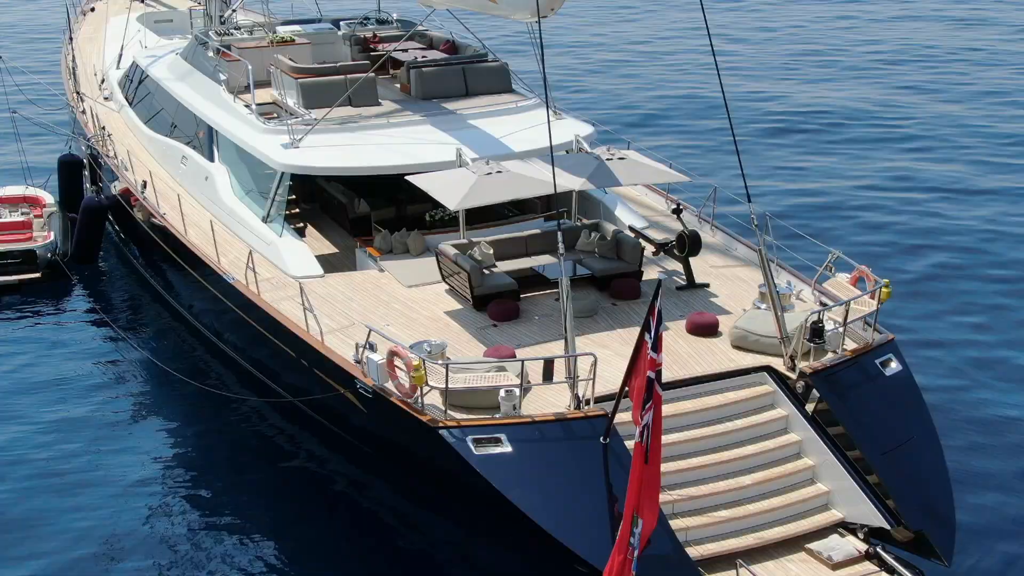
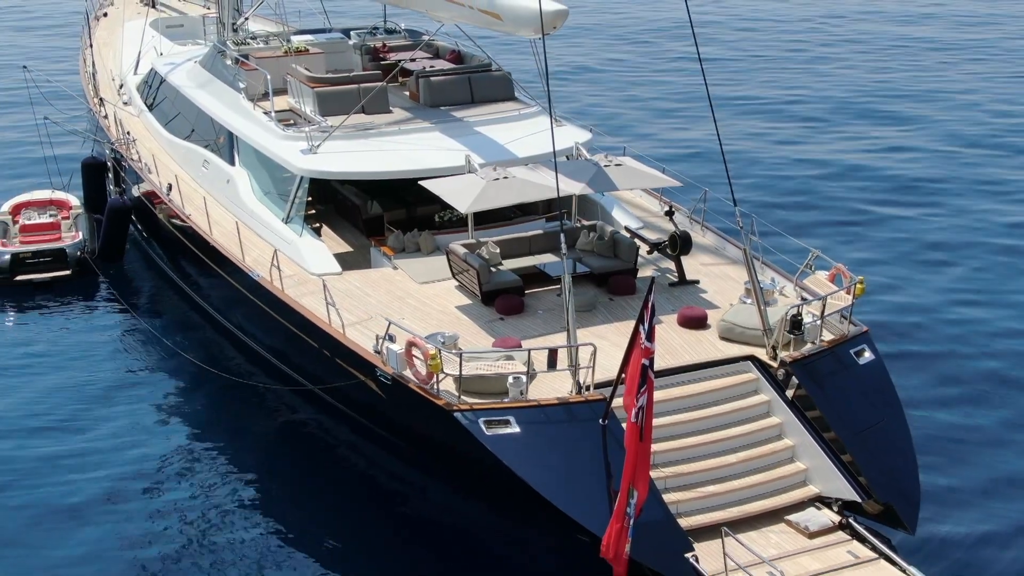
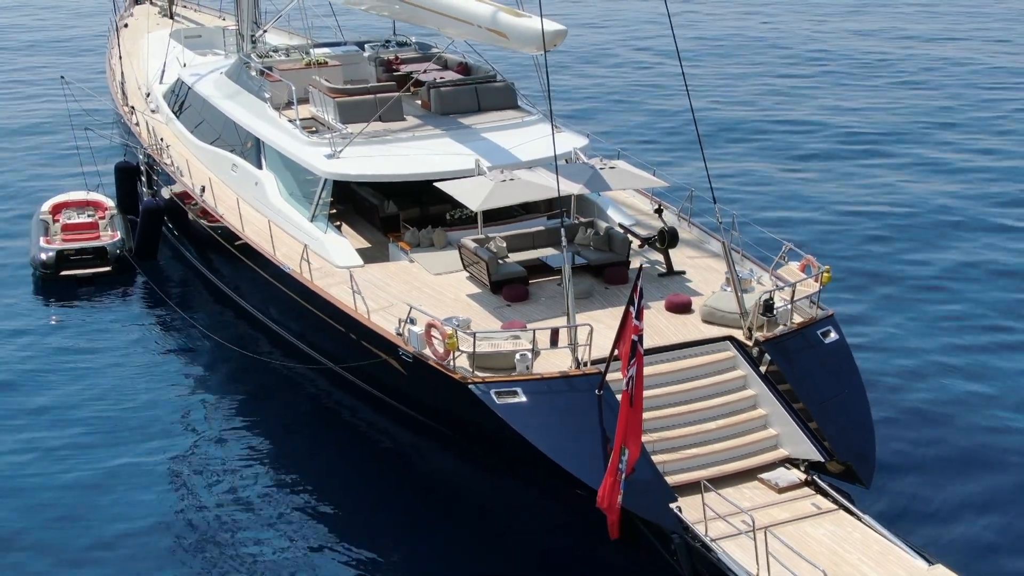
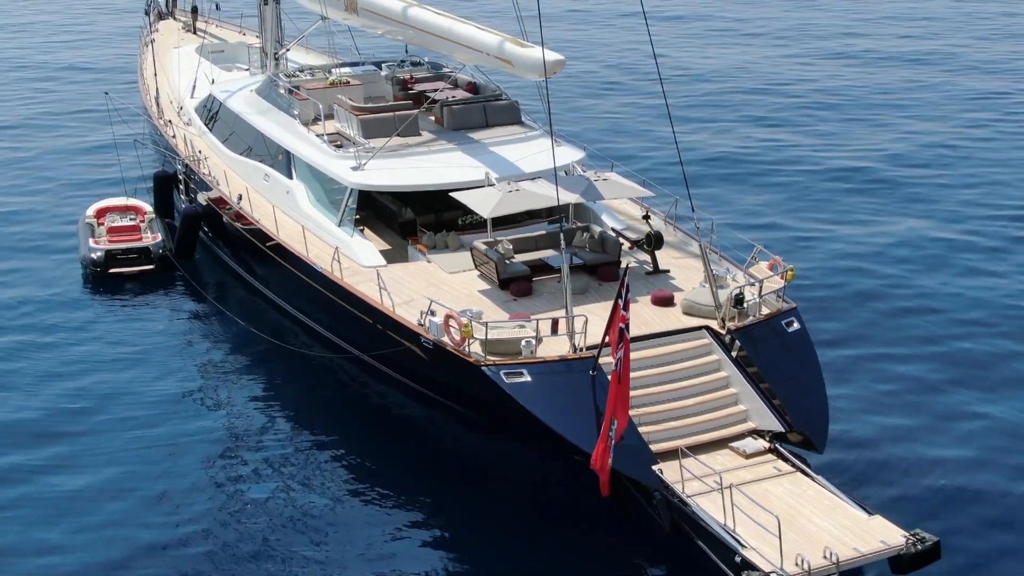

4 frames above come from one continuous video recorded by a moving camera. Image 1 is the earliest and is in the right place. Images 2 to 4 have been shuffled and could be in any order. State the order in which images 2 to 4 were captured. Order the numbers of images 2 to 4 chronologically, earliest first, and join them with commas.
2, 3, 4
